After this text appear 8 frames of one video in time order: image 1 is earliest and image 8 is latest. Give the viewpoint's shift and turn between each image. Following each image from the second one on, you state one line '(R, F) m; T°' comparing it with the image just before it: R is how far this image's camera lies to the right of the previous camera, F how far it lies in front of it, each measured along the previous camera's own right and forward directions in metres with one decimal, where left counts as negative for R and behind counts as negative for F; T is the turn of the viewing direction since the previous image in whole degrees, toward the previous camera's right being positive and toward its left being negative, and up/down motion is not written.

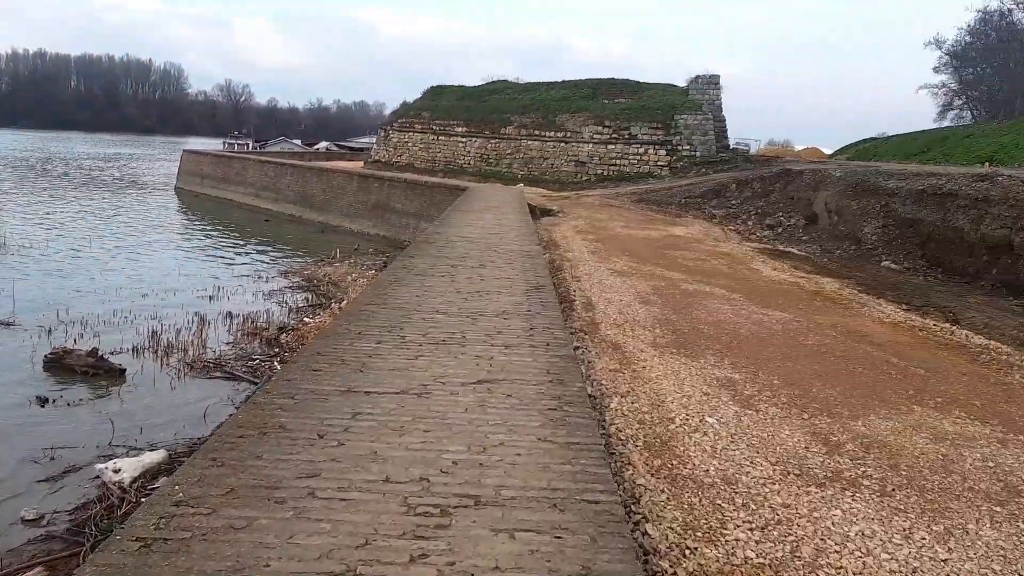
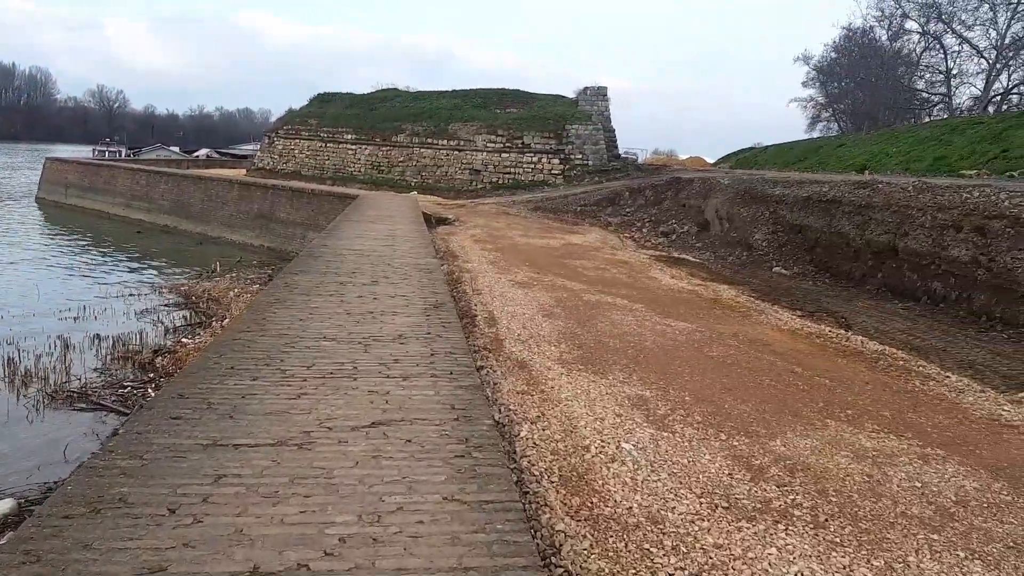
(0.0, +0.4) m; +7°
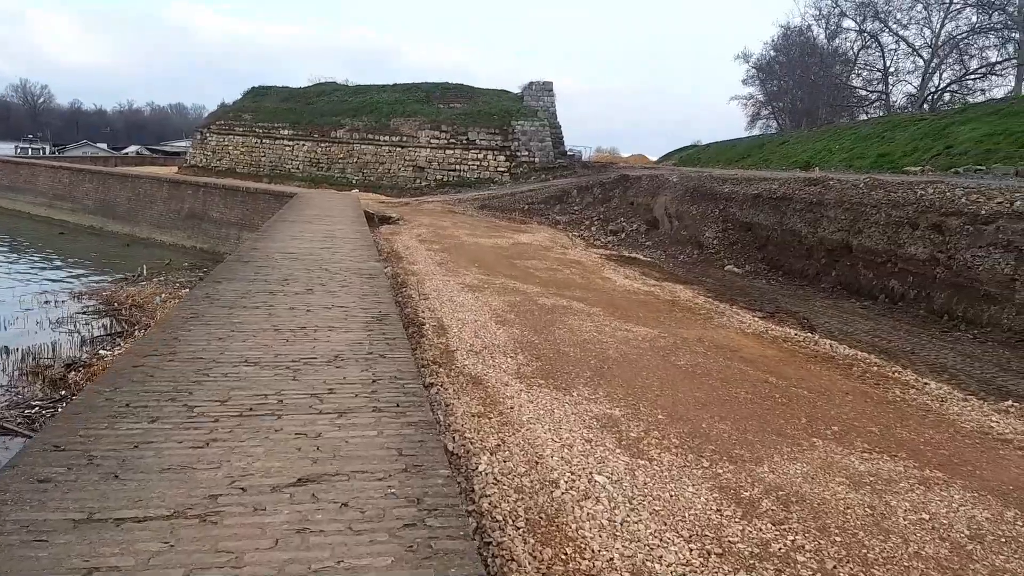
(0.0, +0.4) m; +4°
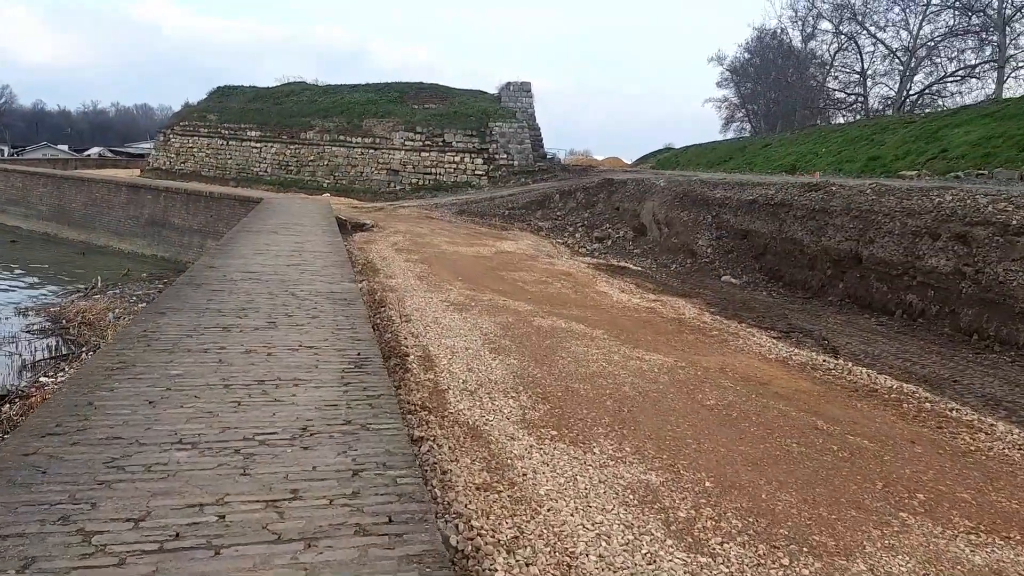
(-0.1, +0.7) m; +2°
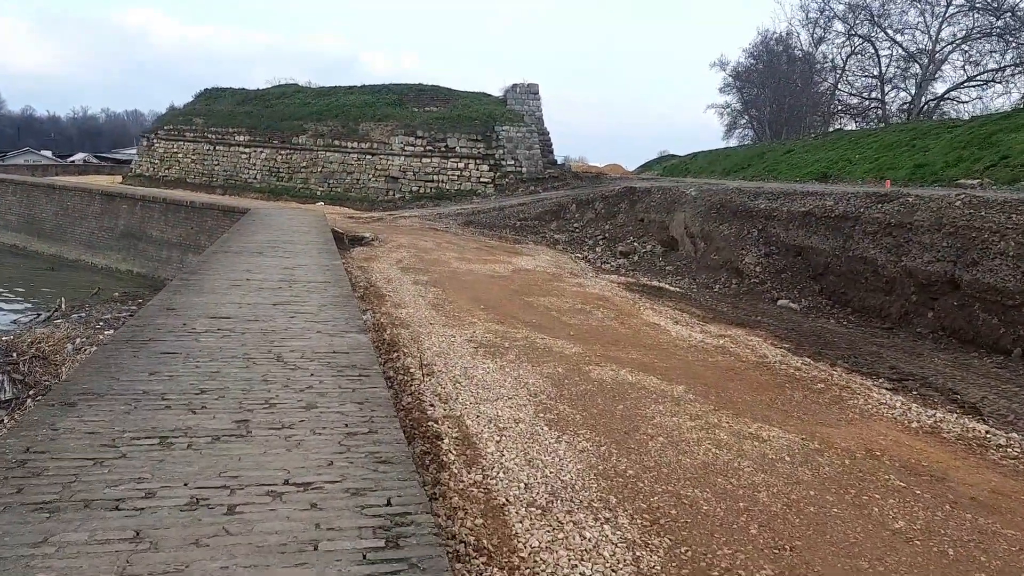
(-0.3, +1.3) m; 0°
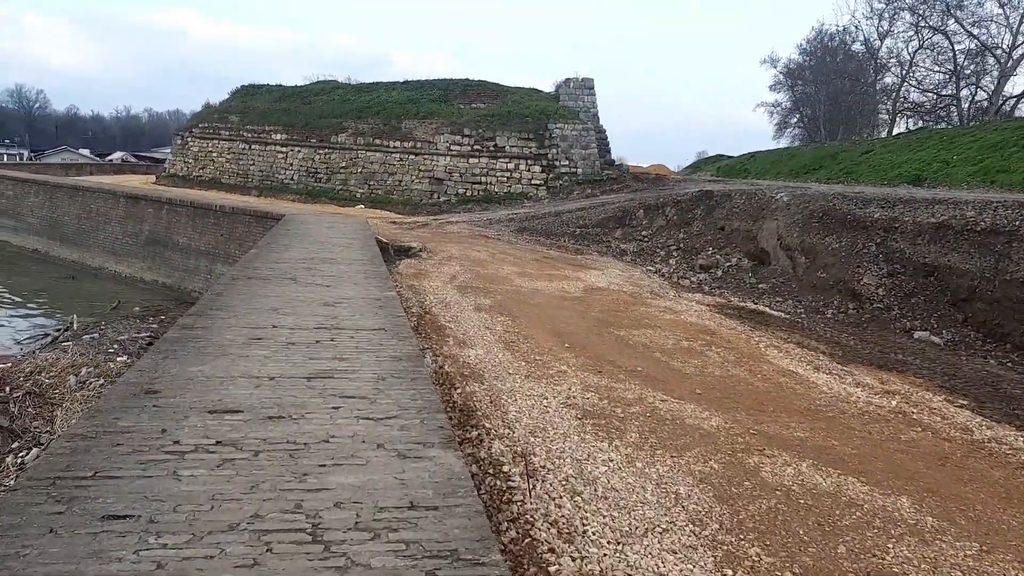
(-0.4, +1.4) m; -2°
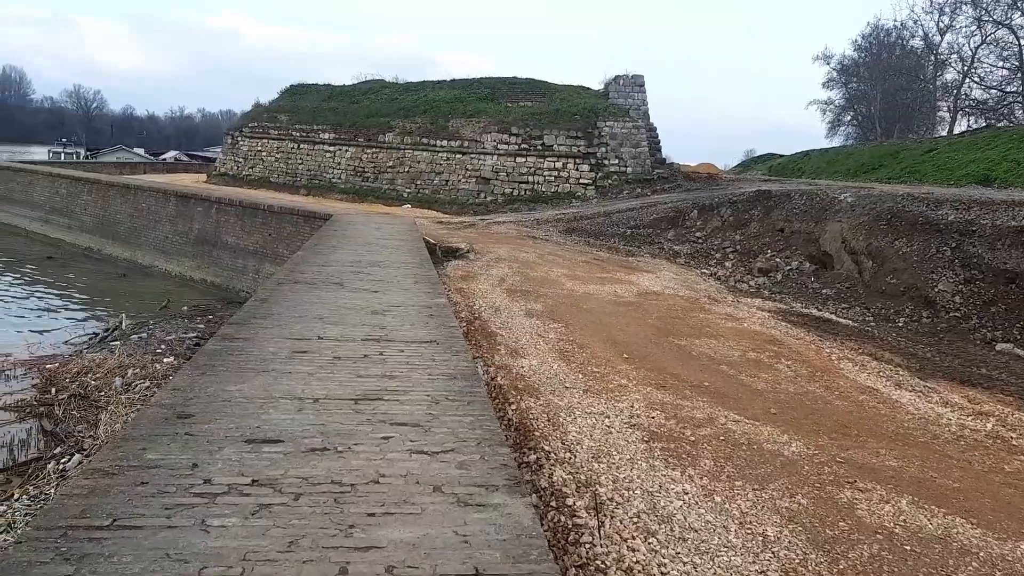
(-0.1, +0.3) m; -3°
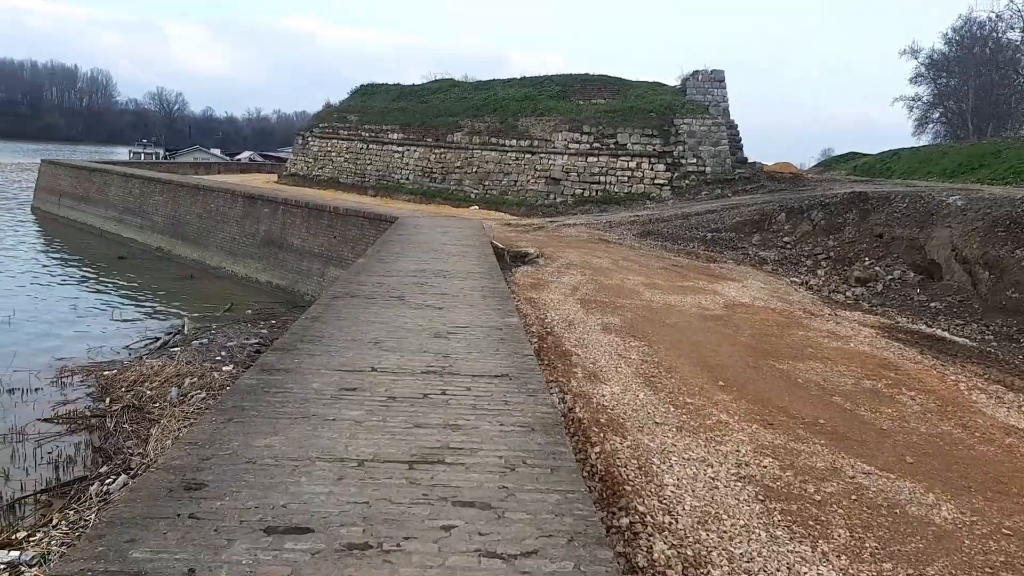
(-0.1, +0.6) m; -5°
